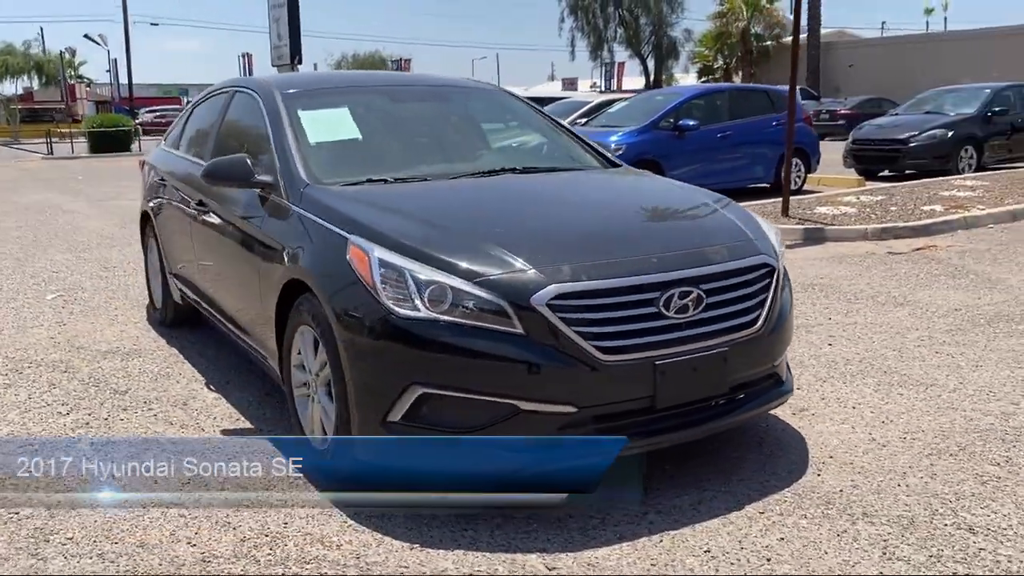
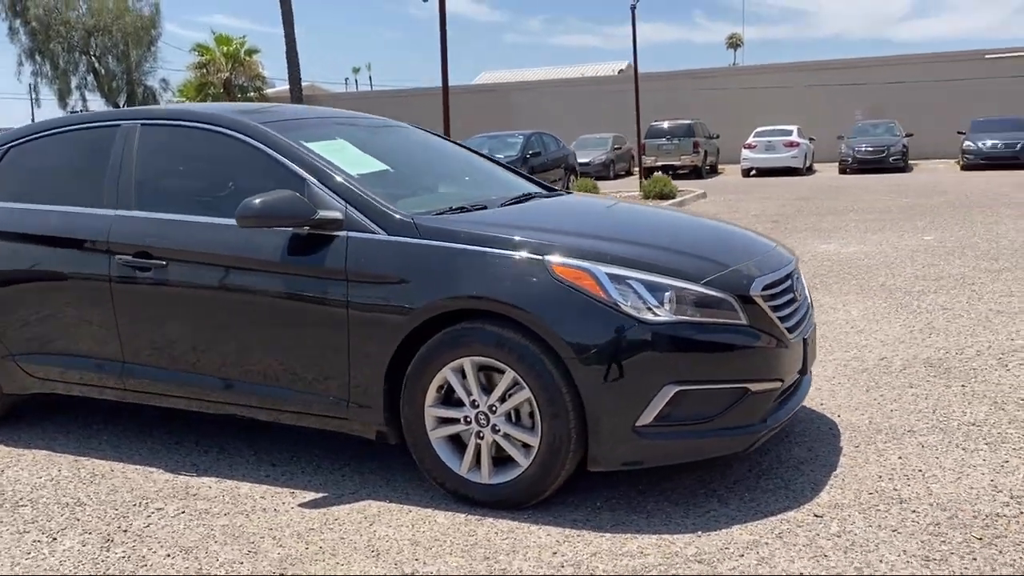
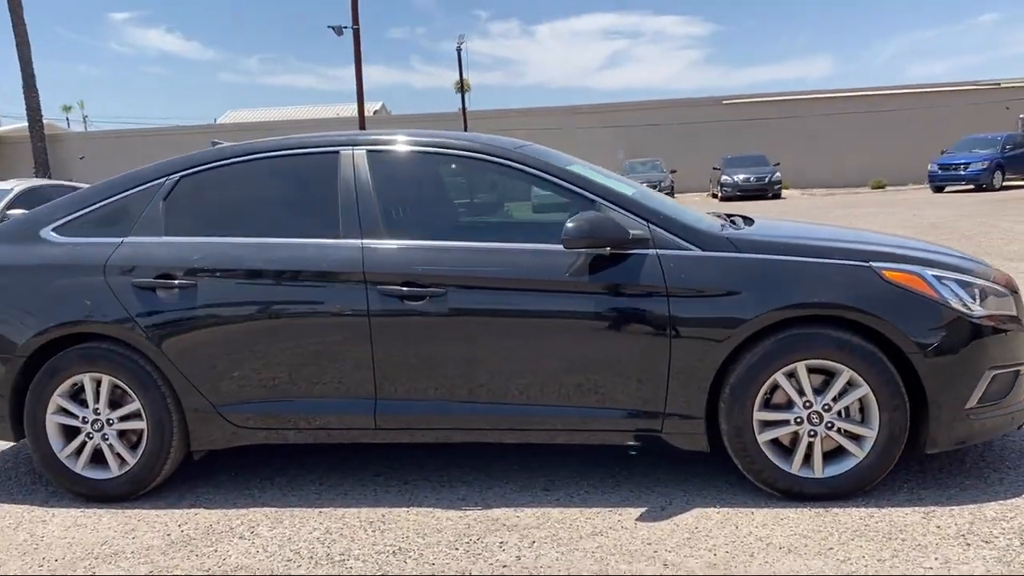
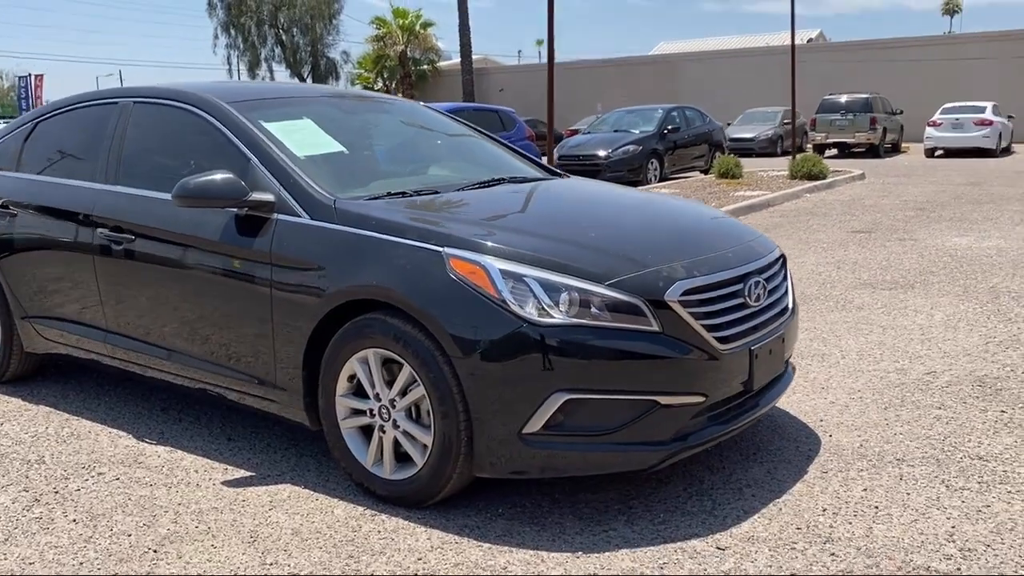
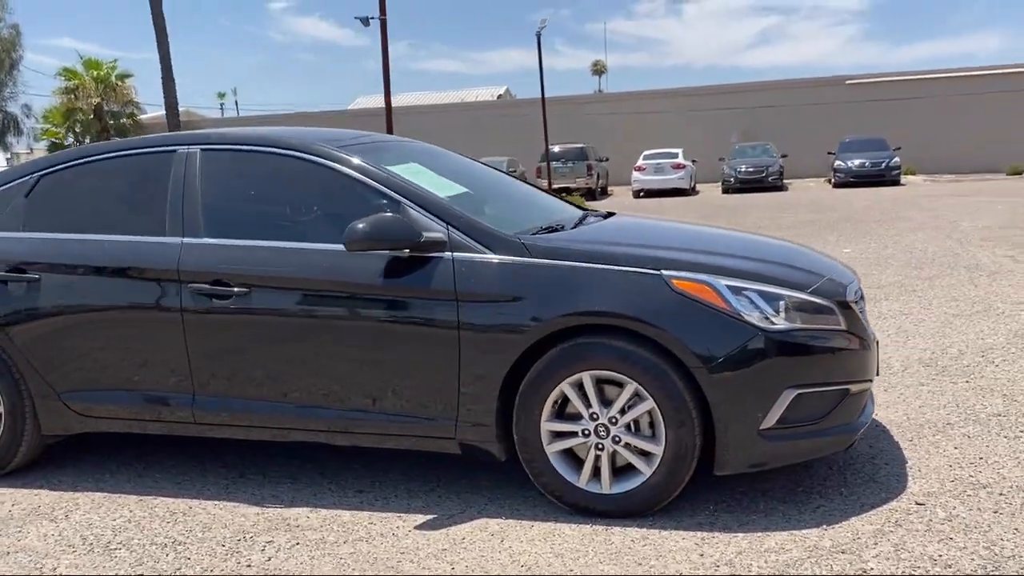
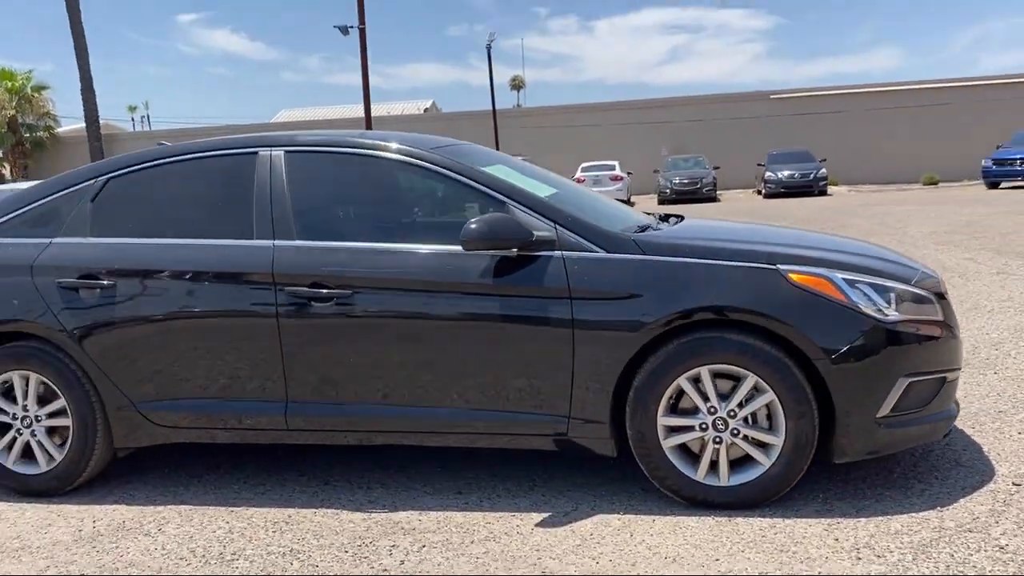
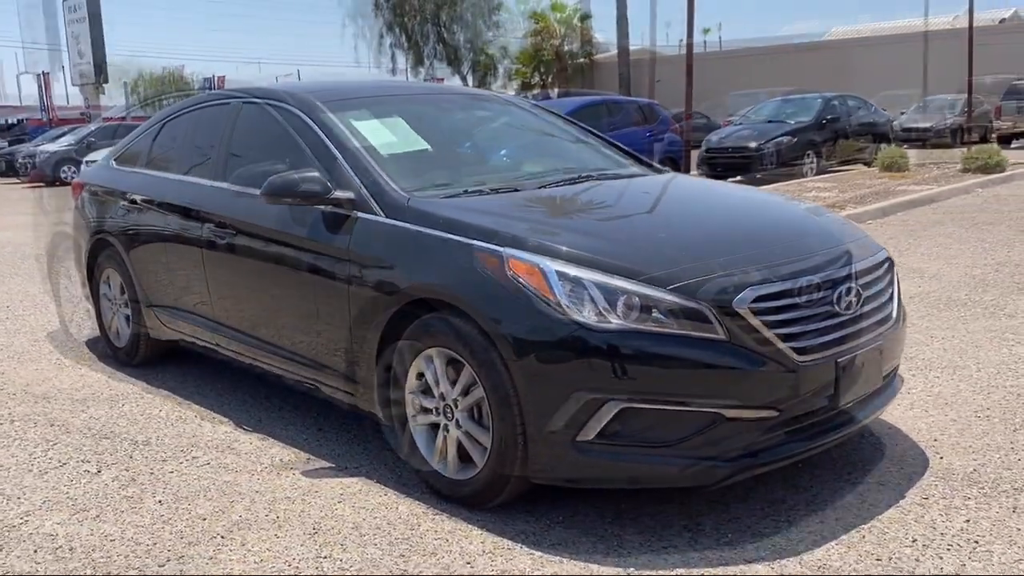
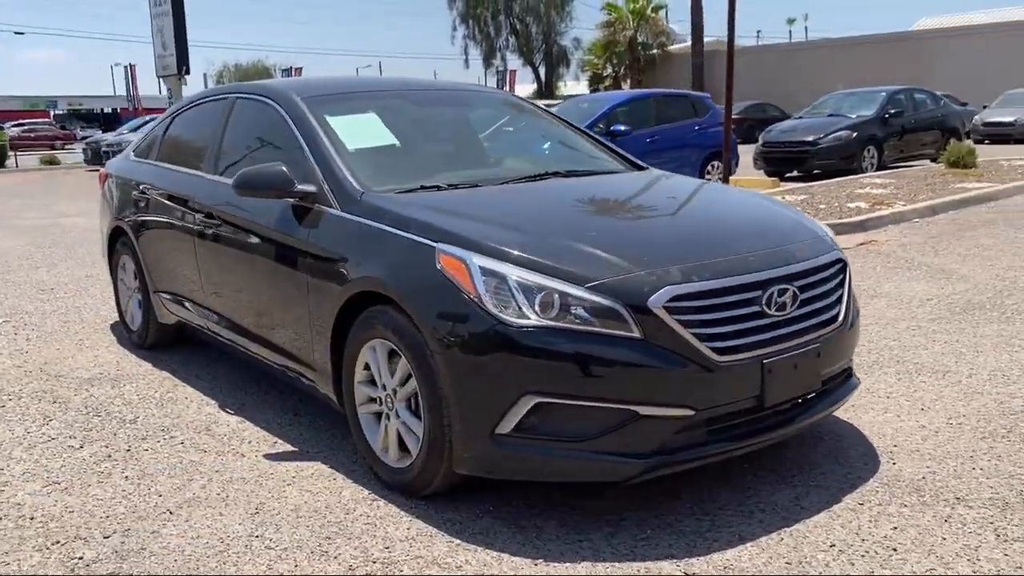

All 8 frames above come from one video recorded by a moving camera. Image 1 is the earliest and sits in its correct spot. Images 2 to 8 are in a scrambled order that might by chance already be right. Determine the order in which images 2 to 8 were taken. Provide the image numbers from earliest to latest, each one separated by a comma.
8, 7, 4, 2, 5, 6, 3
